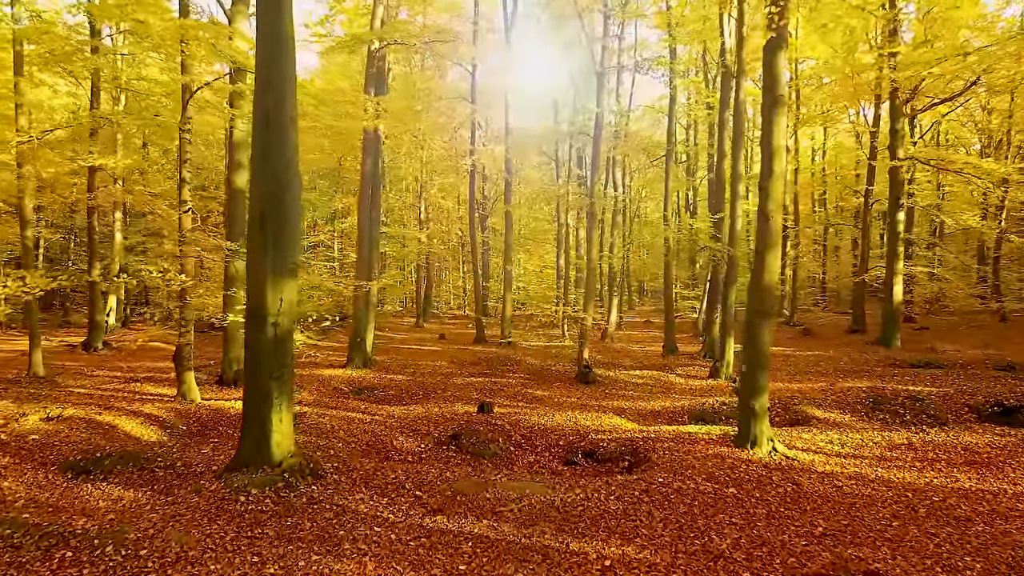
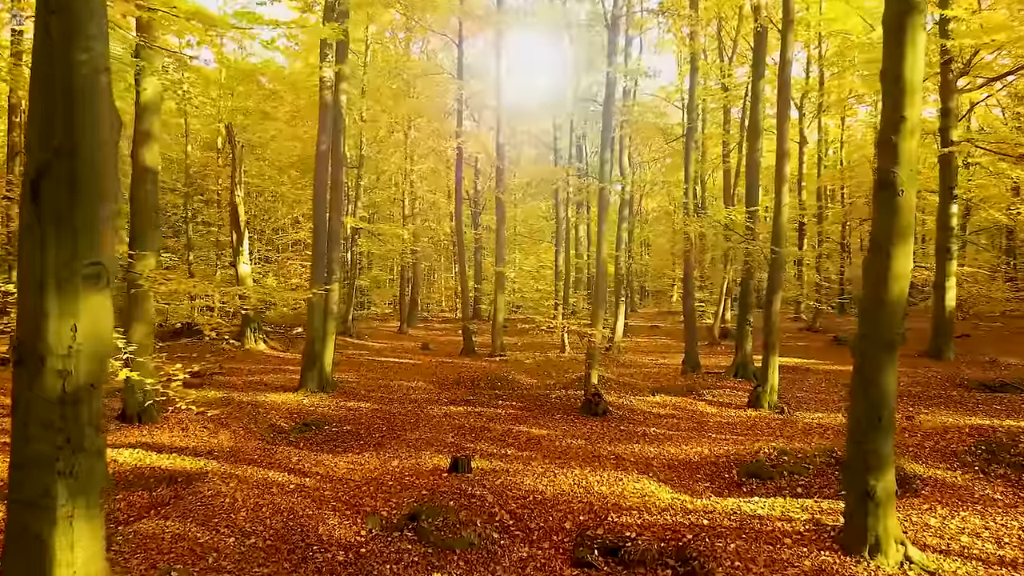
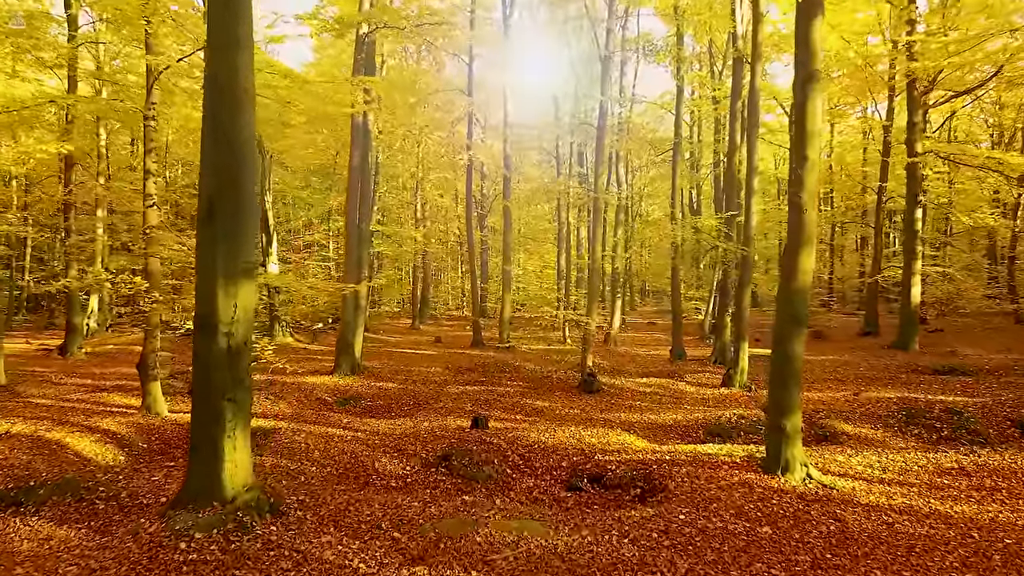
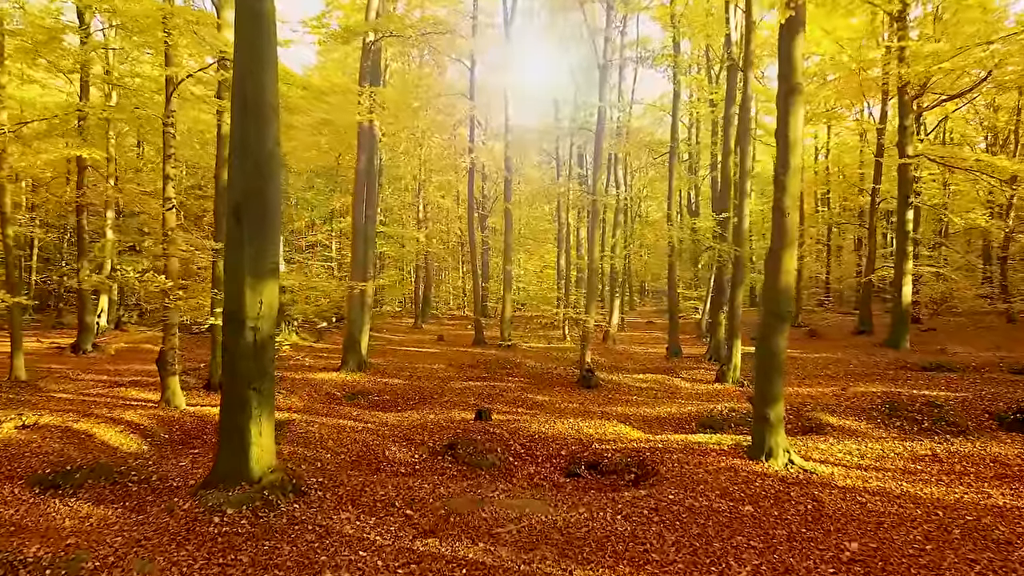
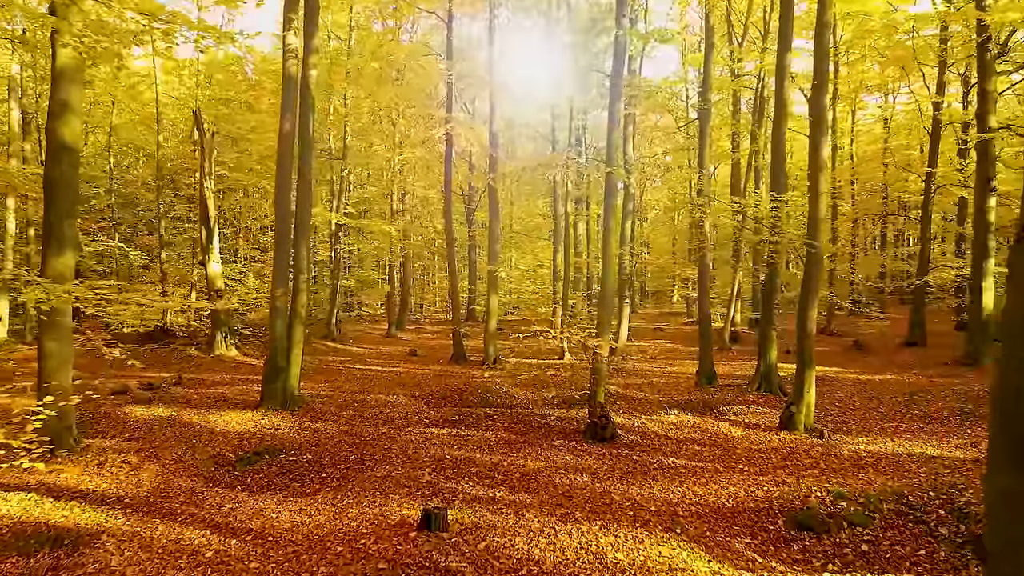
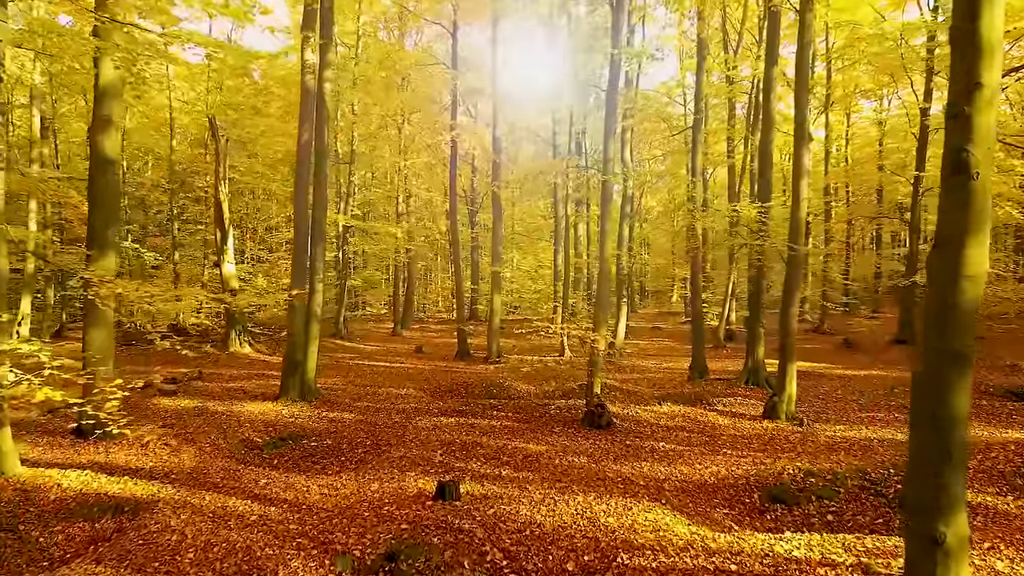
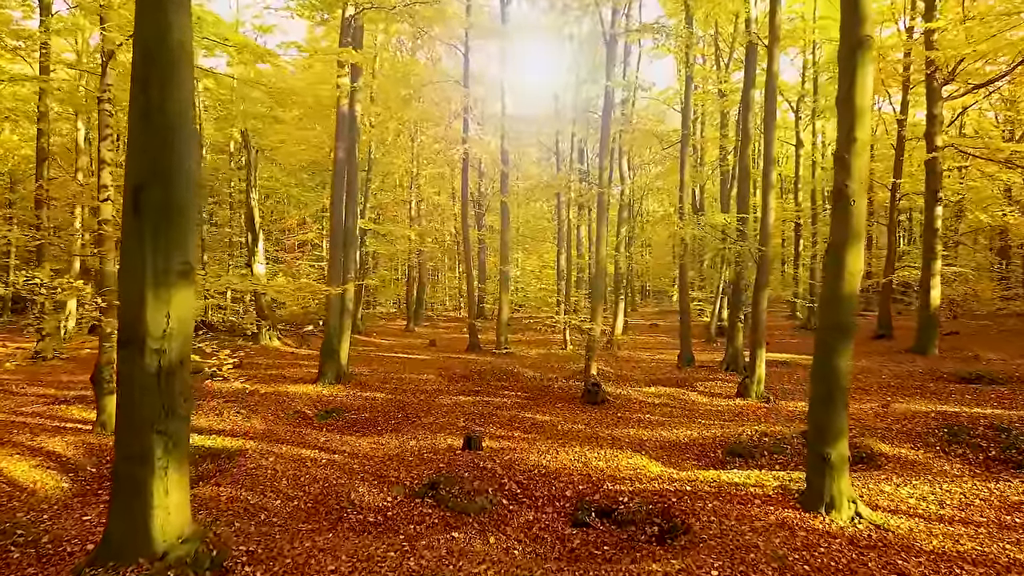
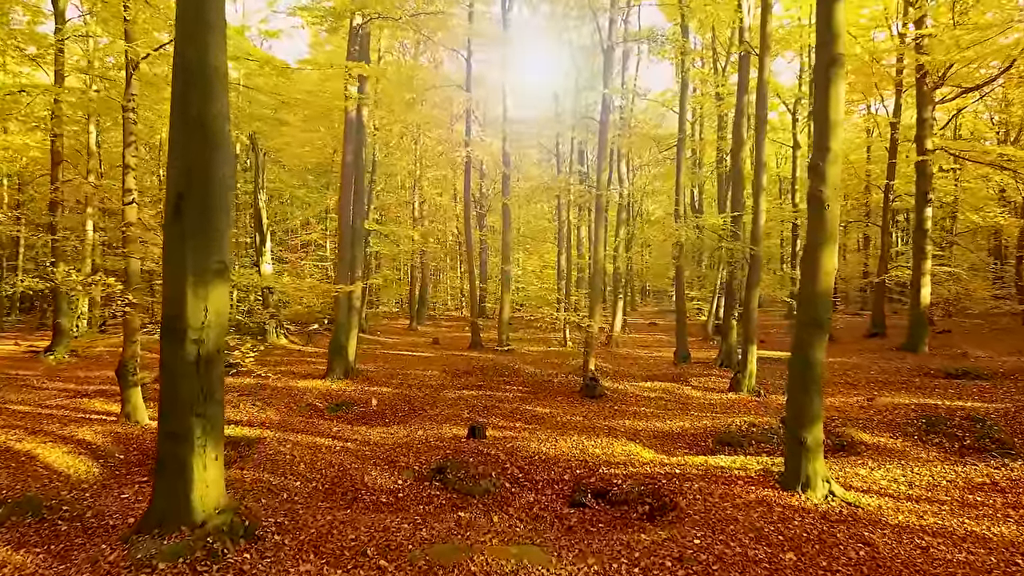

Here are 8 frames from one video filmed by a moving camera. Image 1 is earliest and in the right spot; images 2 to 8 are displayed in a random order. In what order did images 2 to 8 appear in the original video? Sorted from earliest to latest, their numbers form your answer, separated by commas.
4, 3, 8, 7, 2, 6, 5
